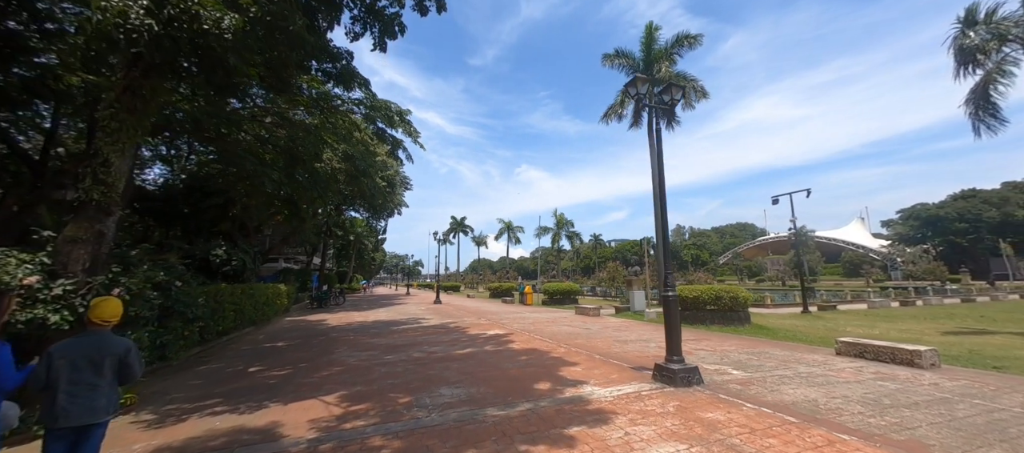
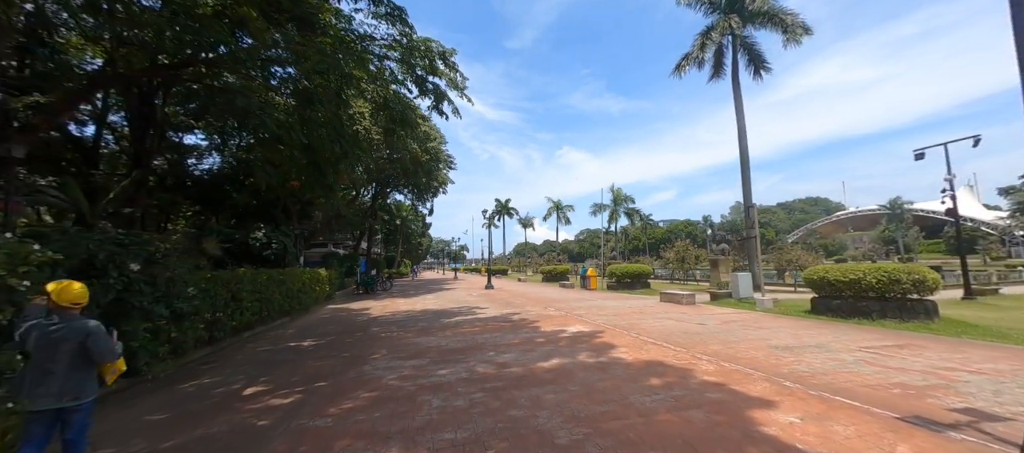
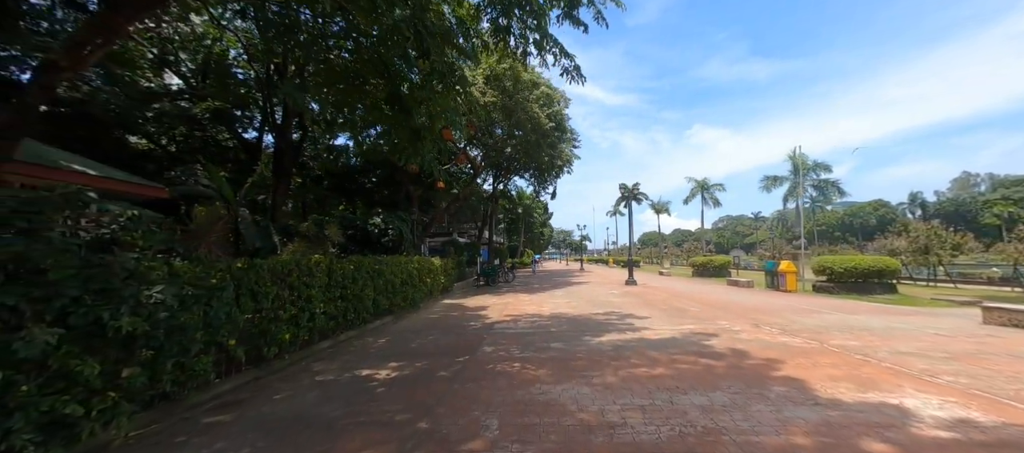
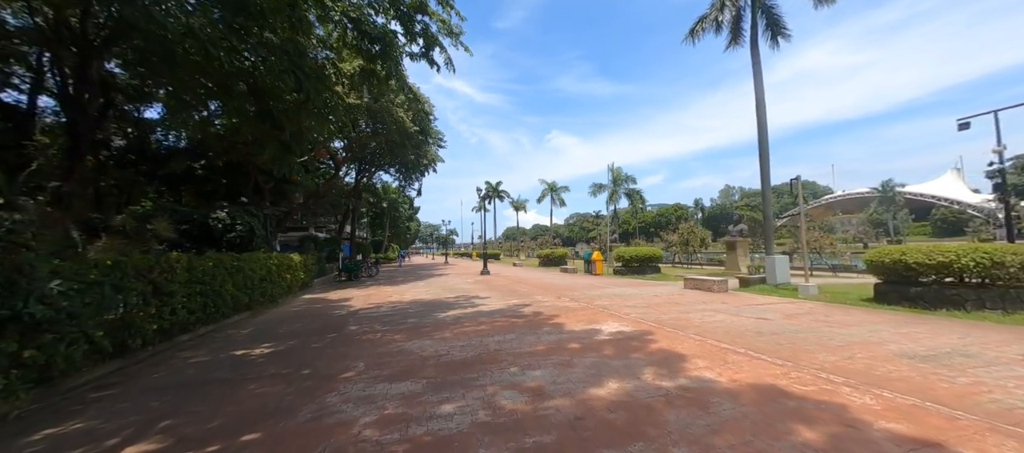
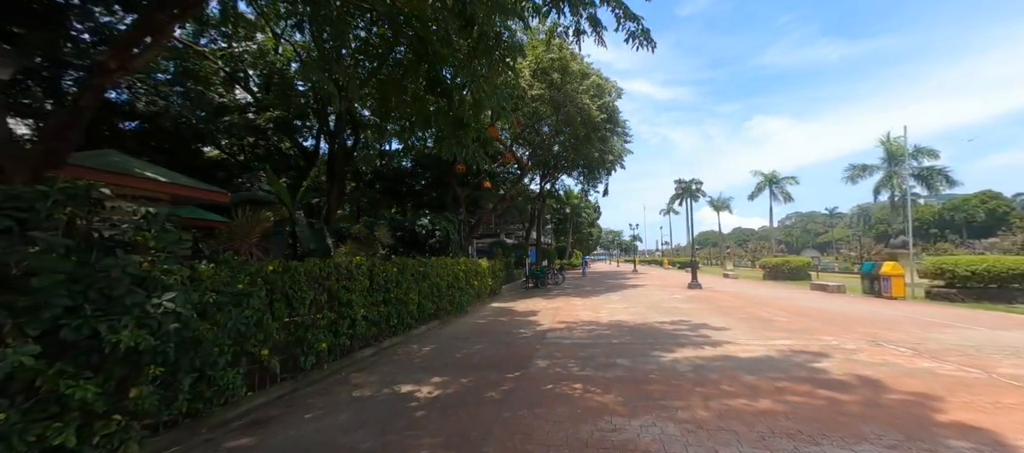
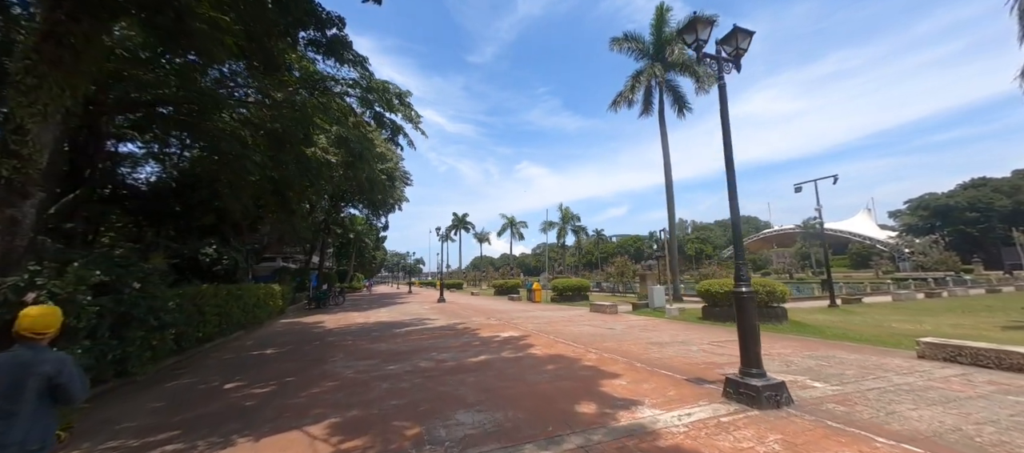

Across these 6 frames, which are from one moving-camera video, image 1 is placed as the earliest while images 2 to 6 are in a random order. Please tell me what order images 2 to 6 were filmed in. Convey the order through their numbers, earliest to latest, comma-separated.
6, 2, 4, 3, 5
